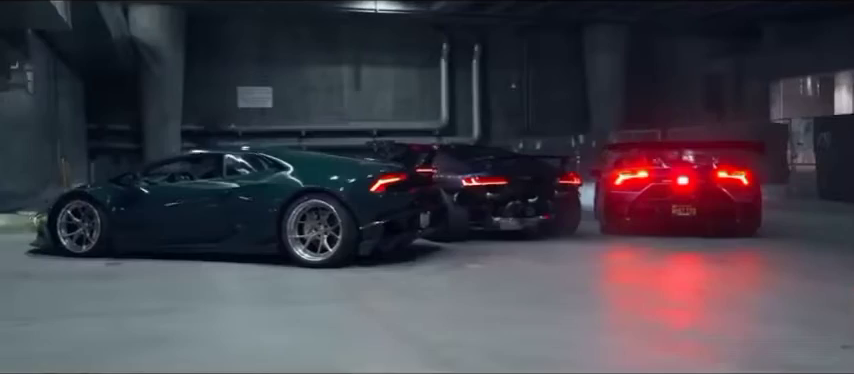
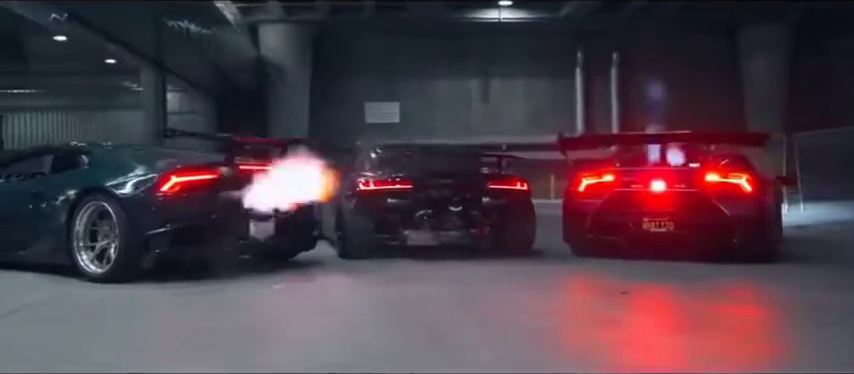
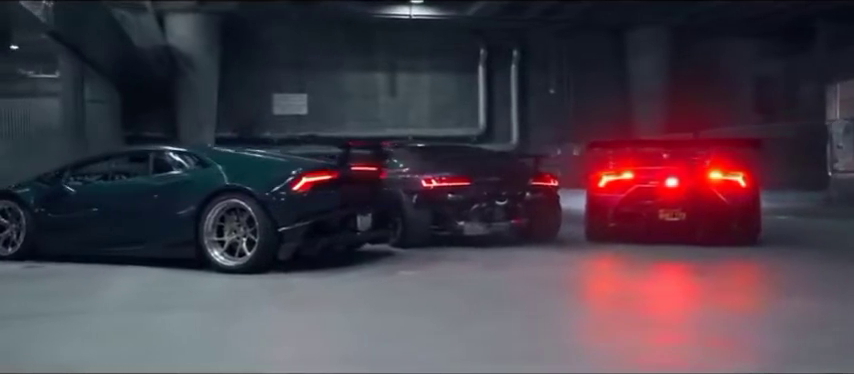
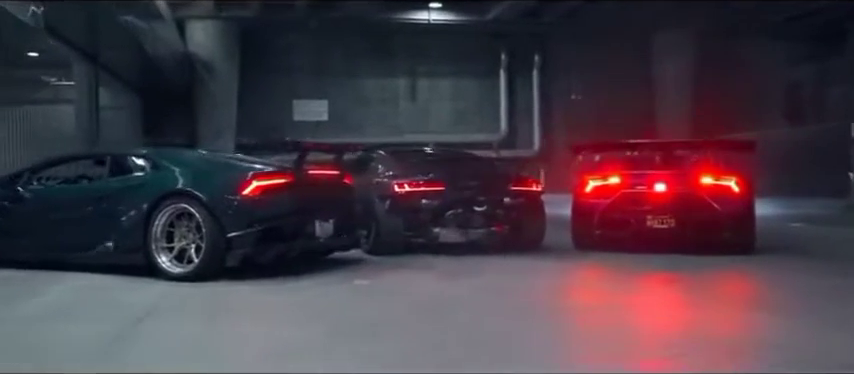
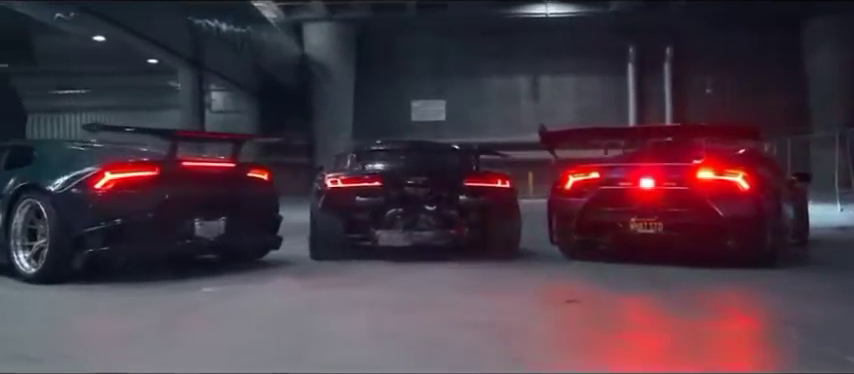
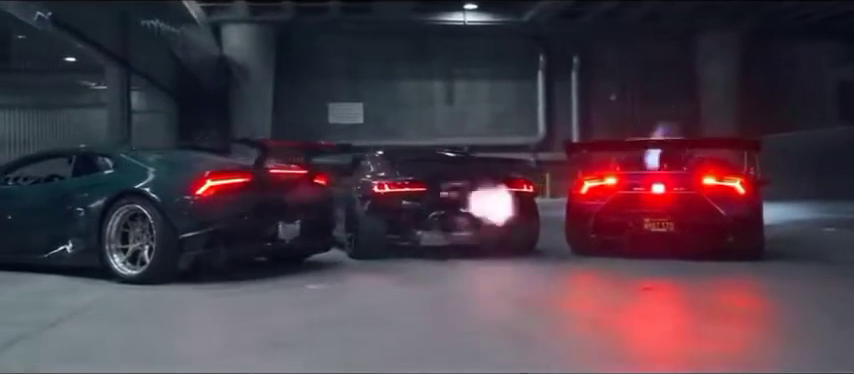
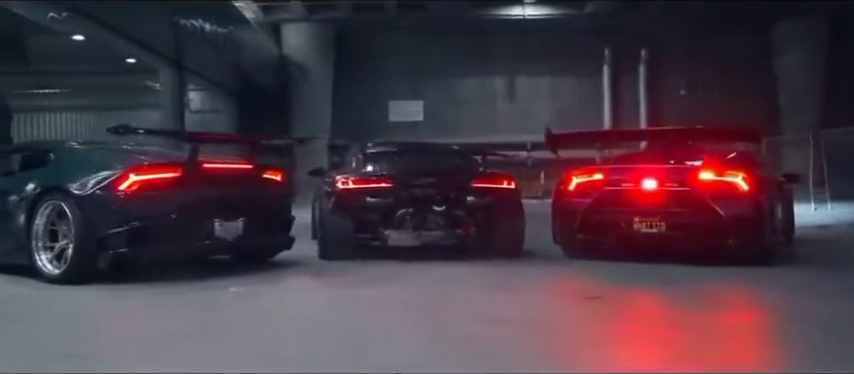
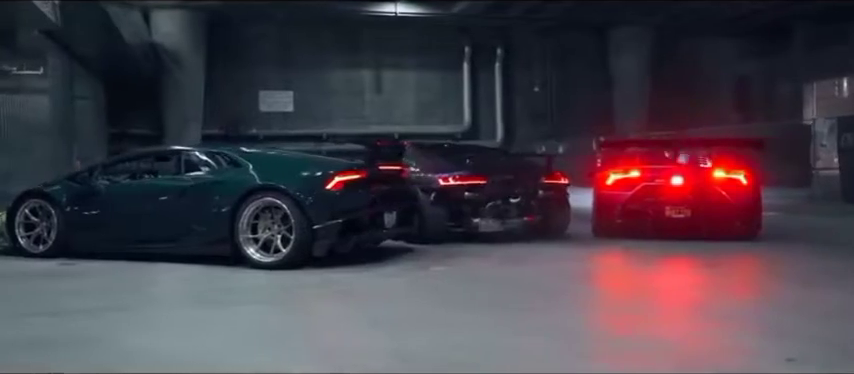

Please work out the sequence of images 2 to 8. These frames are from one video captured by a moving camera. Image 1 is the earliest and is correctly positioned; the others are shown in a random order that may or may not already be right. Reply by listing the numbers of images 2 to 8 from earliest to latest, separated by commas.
8, 3, 4, 6, 2, 7, 5
